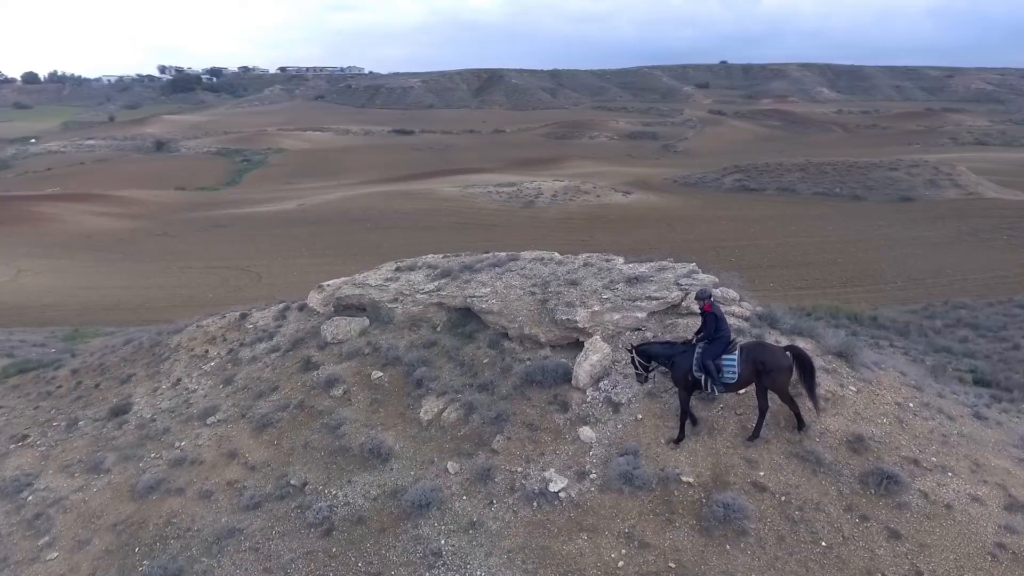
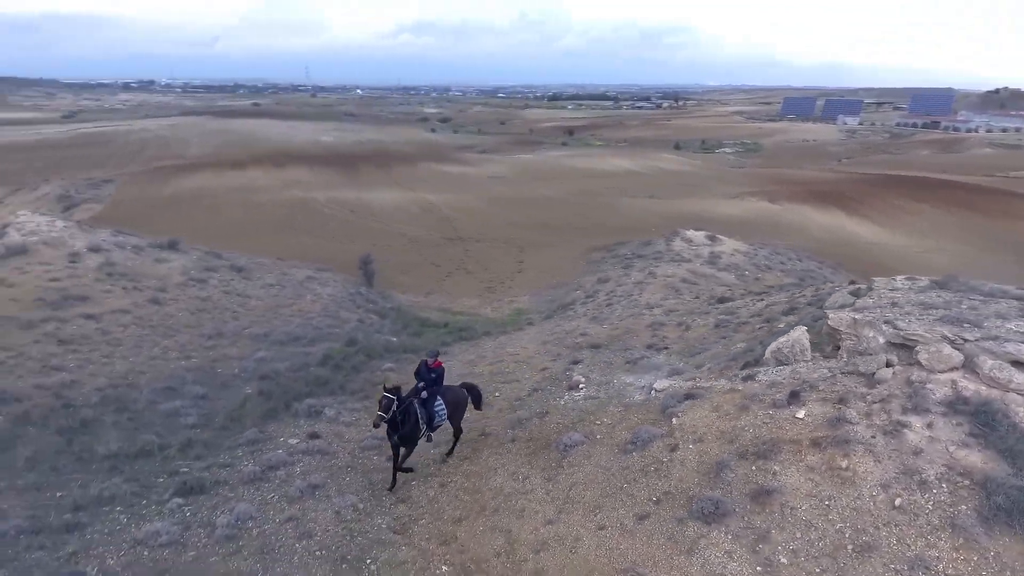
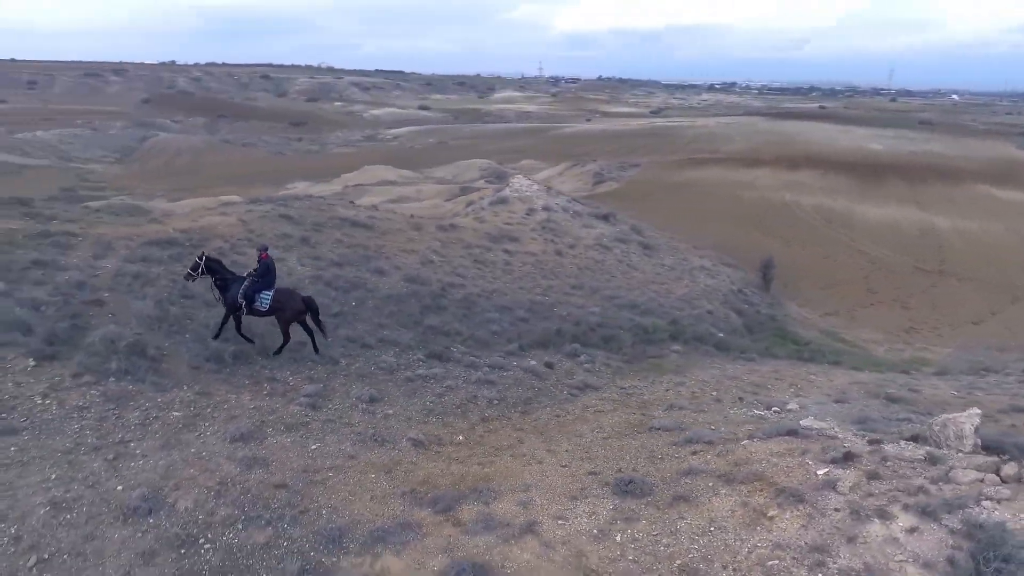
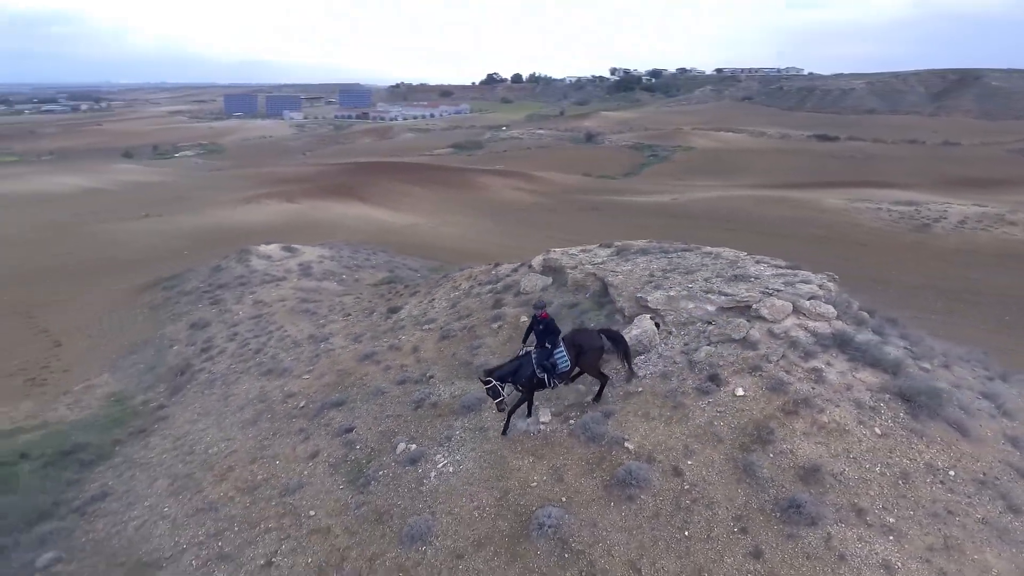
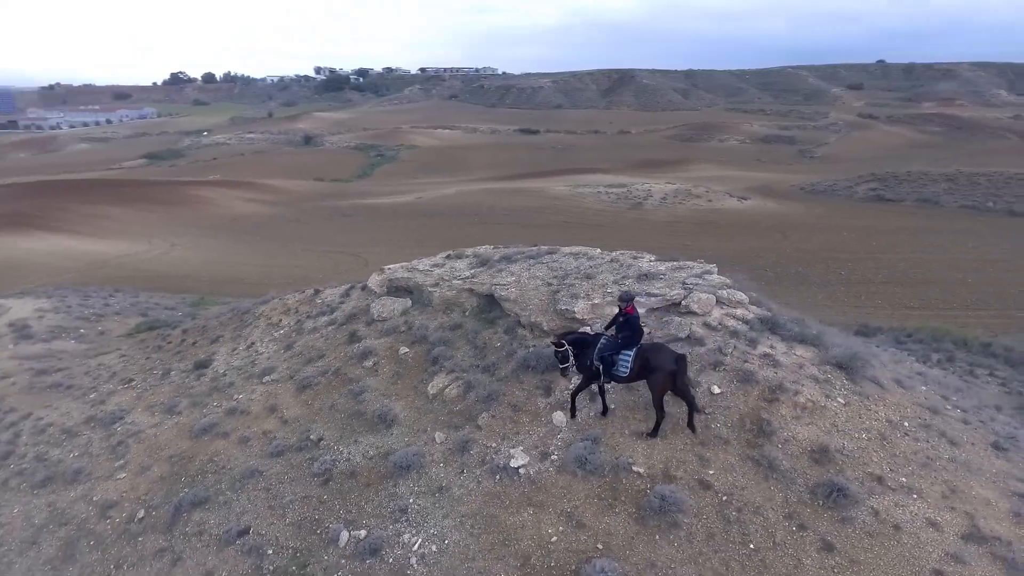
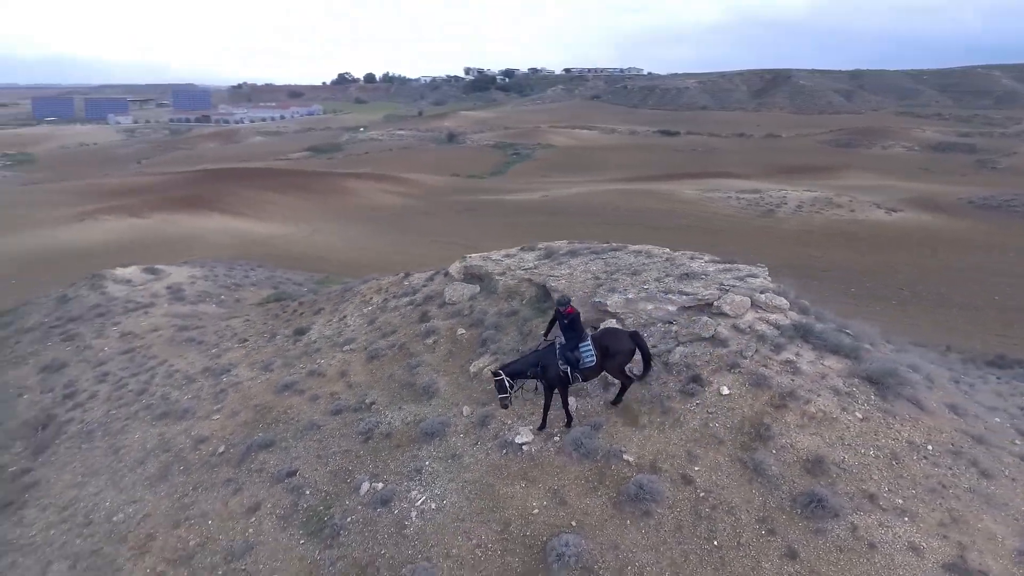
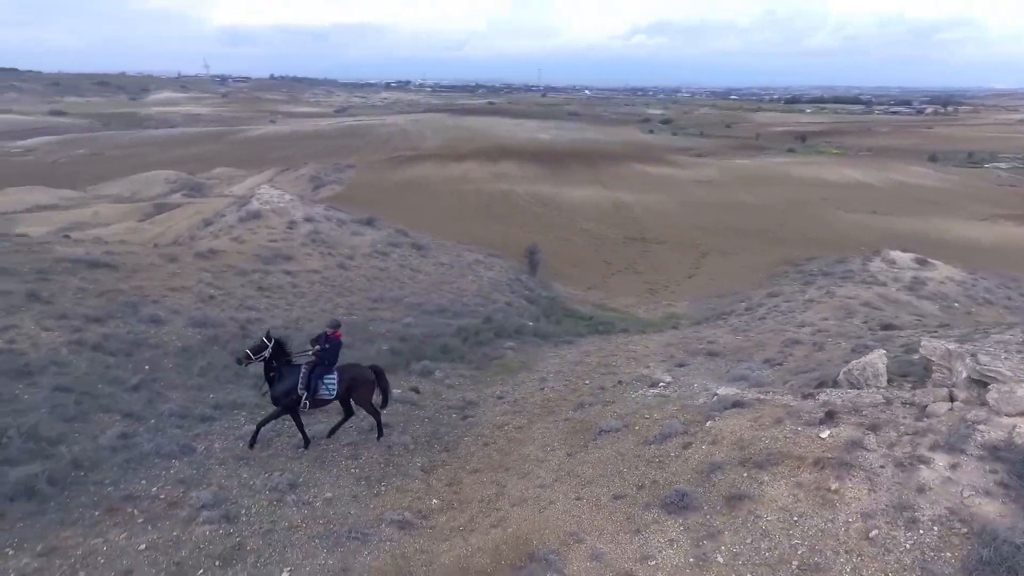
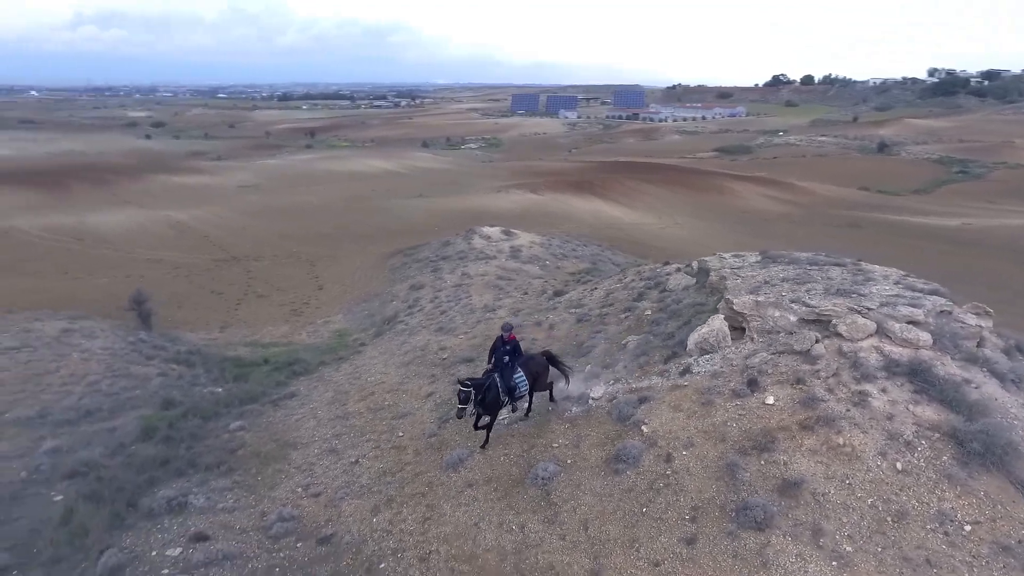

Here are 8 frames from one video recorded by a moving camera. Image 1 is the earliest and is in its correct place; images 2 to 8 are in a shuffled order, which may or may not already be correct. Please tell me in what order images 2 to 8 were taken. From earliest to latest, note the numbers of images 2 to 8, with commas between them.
5, 6, 4, 8, 2, 7, 3
